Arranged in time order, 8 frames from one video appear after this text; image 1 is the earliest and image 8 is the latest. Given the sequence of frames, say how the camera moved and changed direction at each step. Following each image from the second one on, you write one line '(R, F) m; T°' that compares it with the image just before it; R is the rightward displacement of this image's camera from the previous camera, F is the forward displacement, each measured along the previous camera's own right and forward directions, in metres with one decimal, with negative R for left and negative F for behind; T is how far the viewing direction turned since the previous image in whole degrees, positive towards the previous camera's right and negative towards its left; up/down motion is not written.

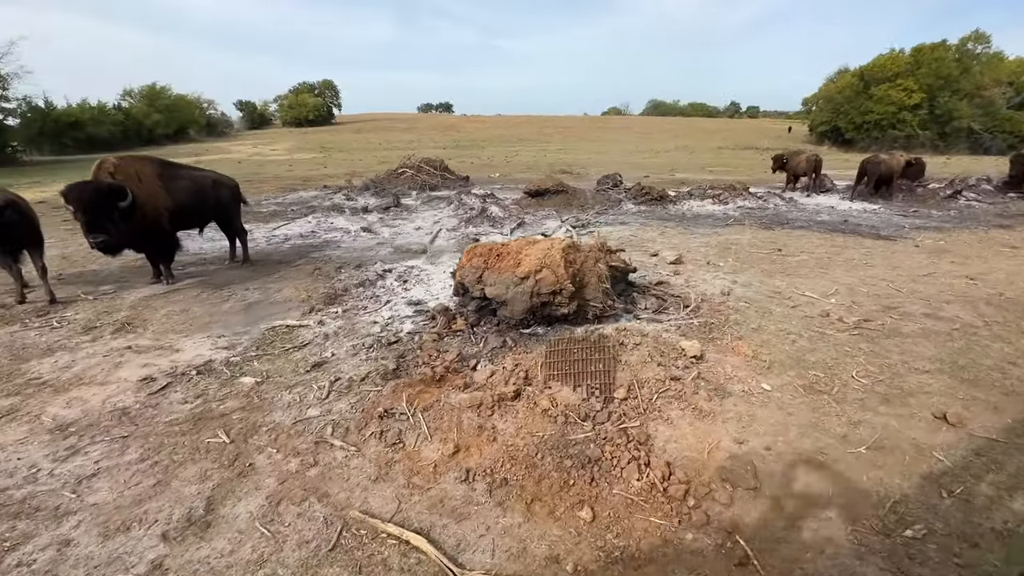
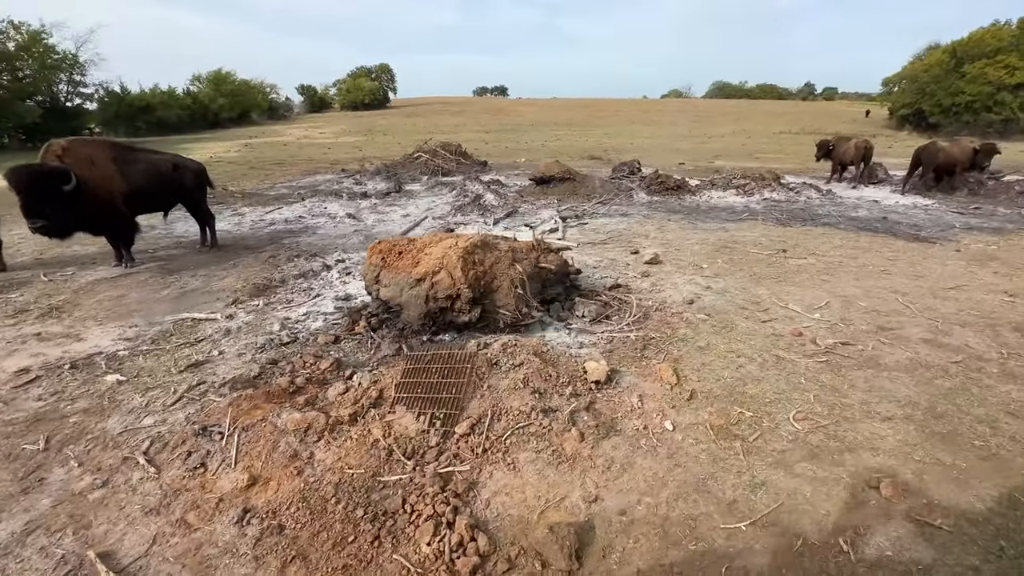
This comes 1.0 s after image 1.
(+1.5, +0.7) m; -6°
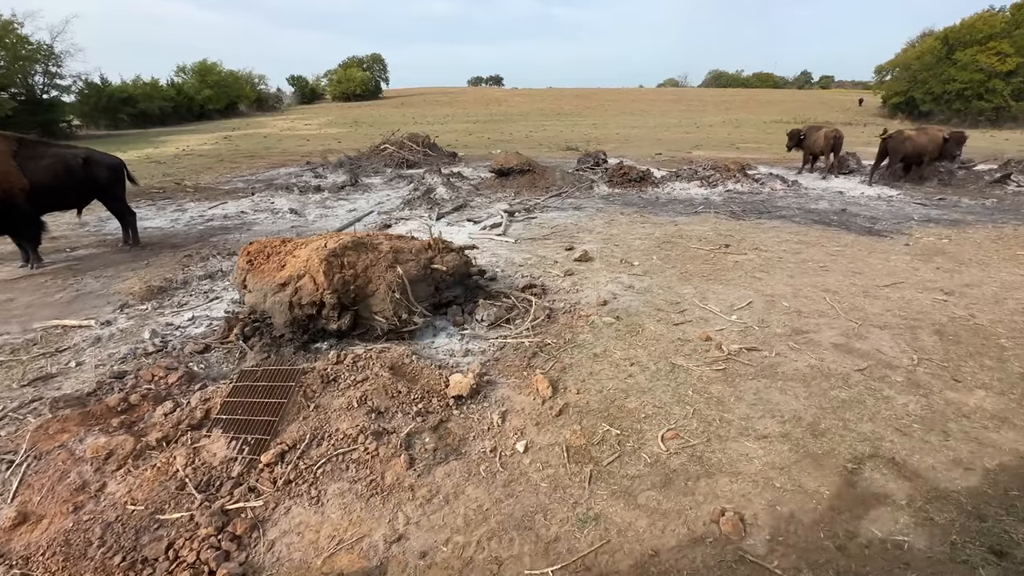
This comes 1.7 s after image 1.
(+1.1, +0.4) m; 0°
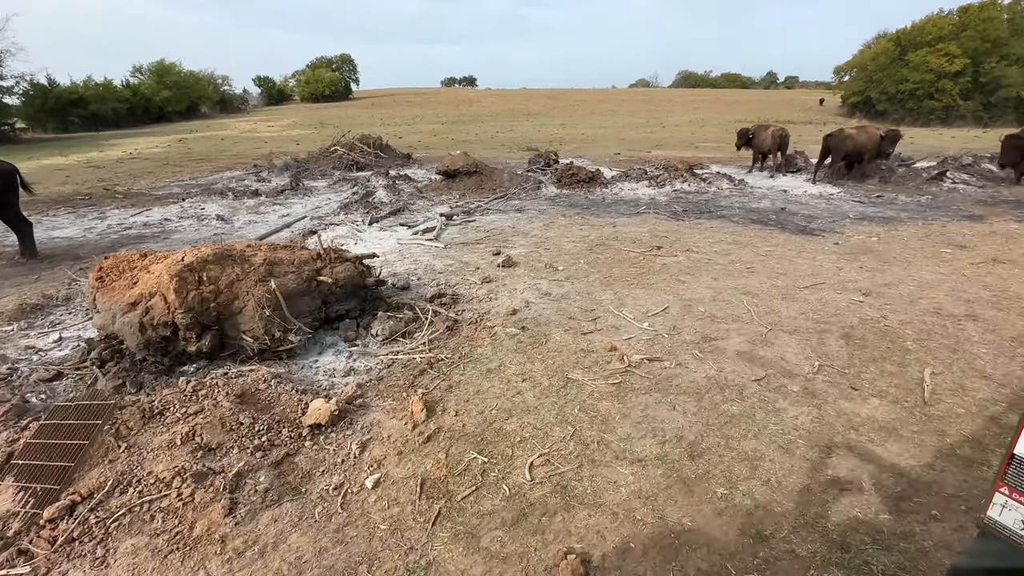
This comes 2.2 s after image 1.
(+0.8, +0.3) m; +3°
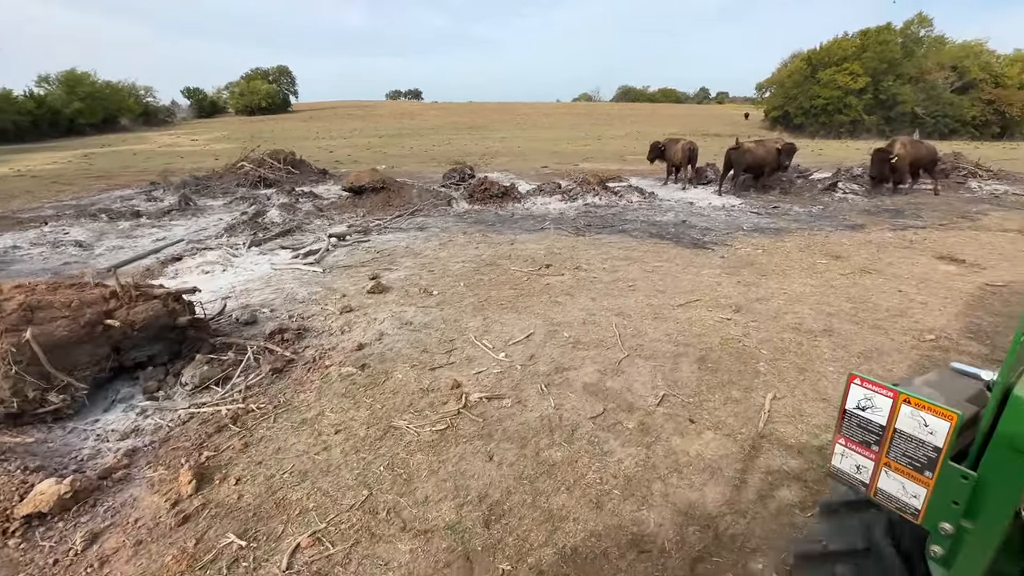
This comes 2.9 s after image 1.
(+1.1, +0.4) m; +6°
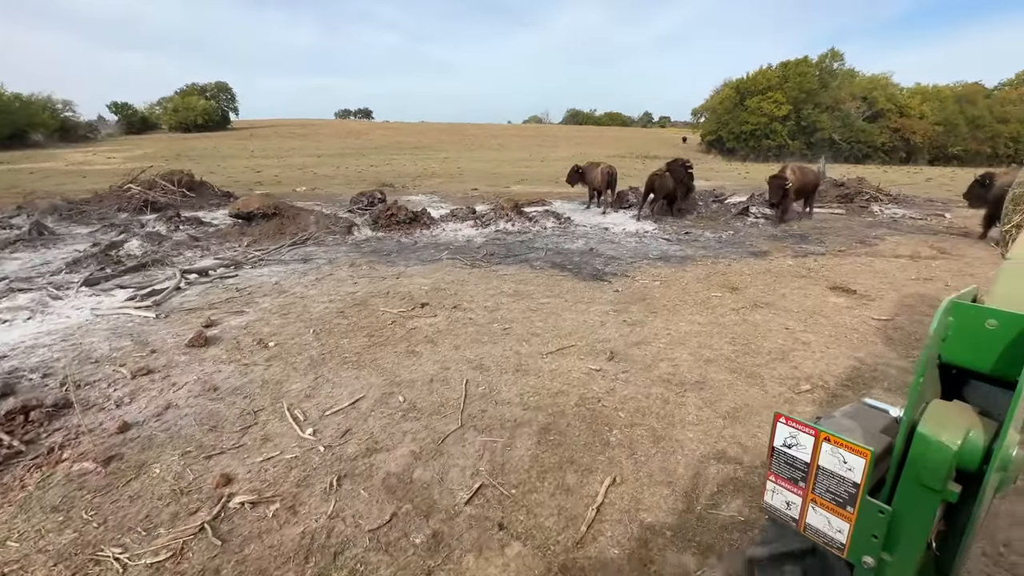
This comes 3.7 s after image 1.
(+1.2, +0.7) m; +5°
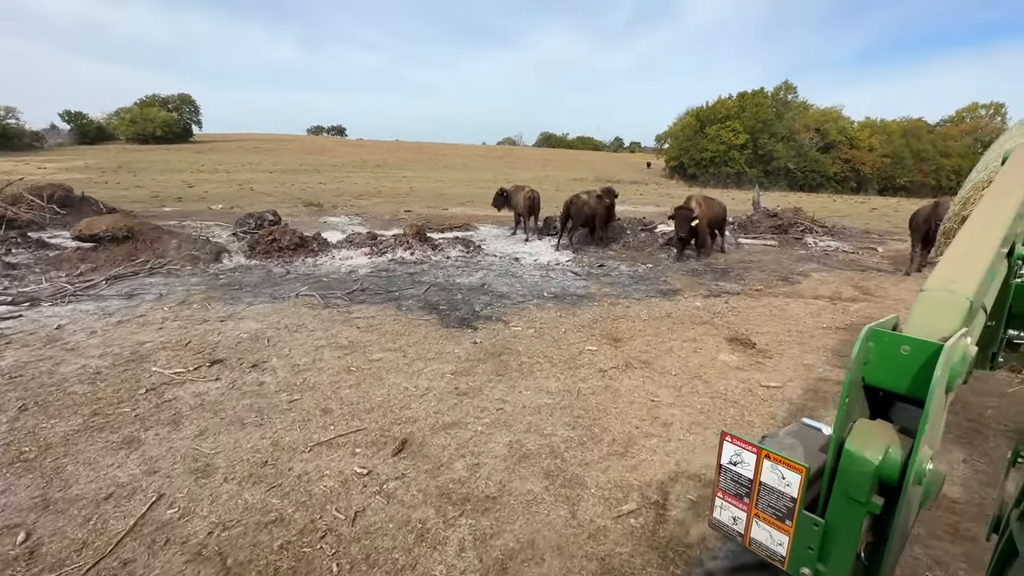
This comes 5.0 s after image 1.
(+1.8, +1.2) m; +3°
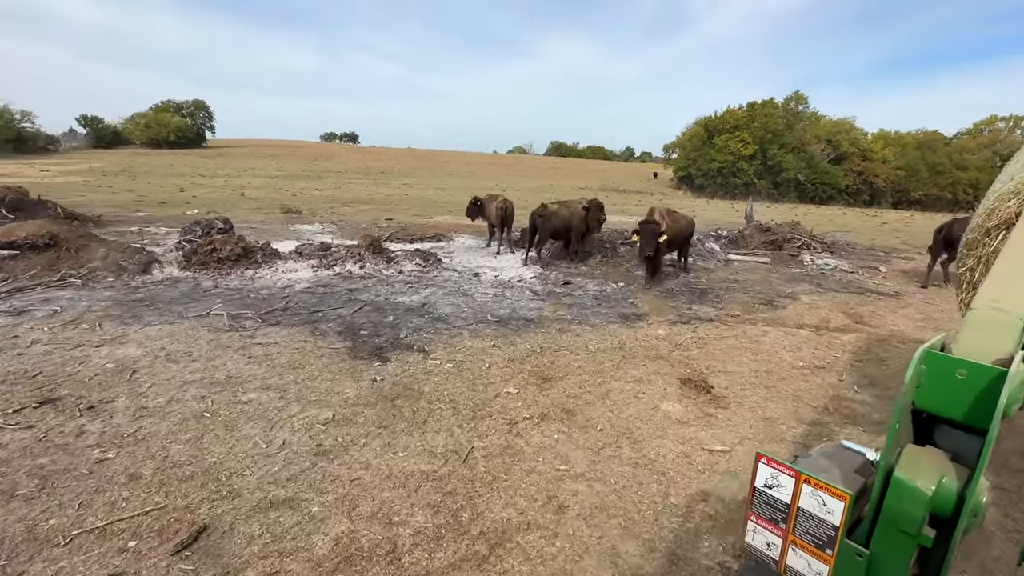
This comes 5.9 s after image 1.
(+1.1, +1.0) m; -1°
